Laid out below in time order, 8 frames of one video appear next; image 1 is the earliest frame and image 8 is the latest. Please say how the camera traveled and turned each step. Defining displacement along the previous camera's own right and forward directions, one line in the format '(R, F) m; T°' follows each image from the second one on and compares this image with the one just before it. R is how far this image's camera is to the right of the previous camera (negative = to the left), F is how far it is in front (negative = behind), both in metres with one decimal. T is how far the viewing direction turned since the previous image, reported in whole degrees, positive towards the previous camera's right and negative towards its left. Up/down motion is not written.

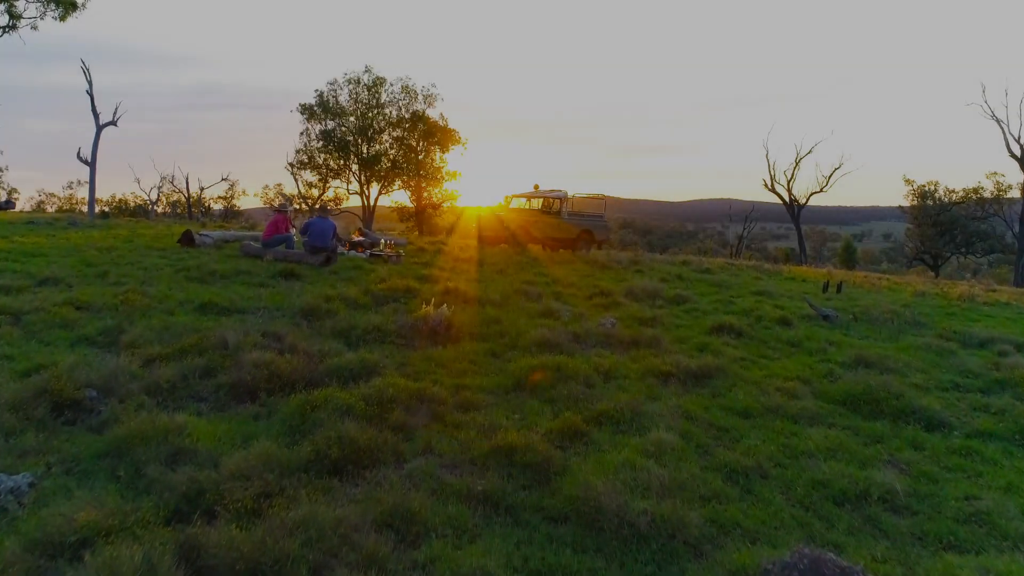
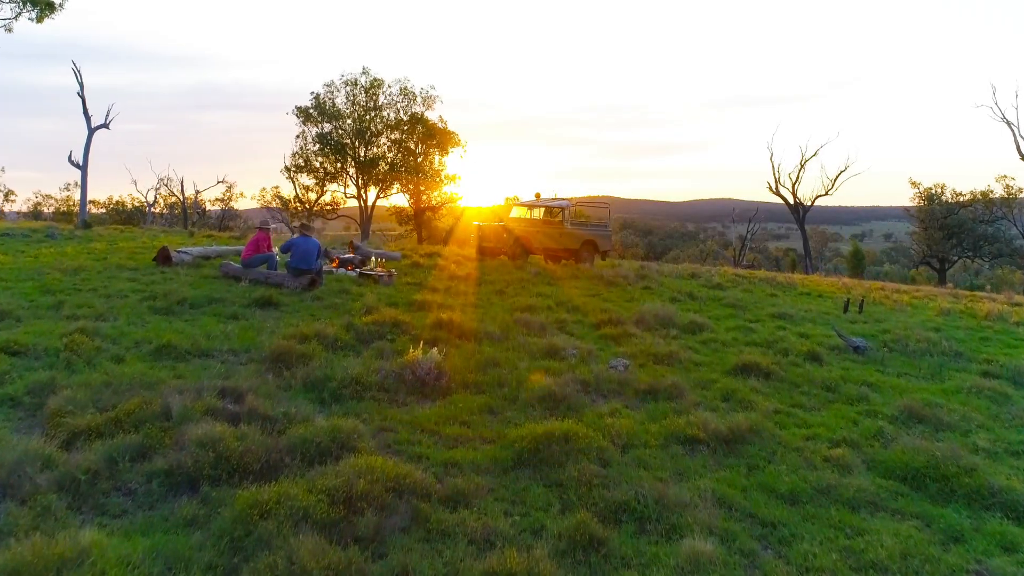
(0.0, +1.0) m; 0°
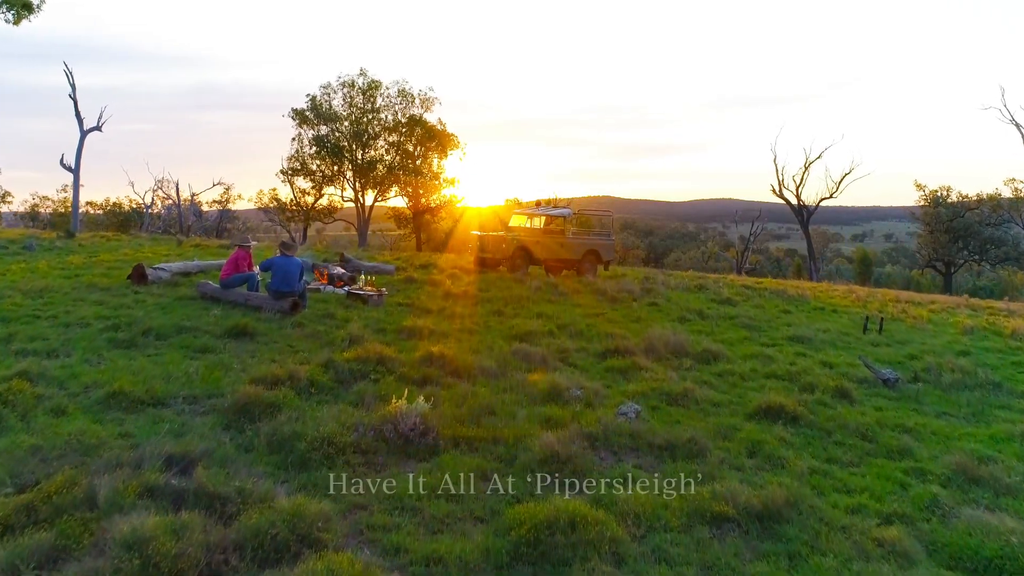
(0.0, +0.9) m; 0°
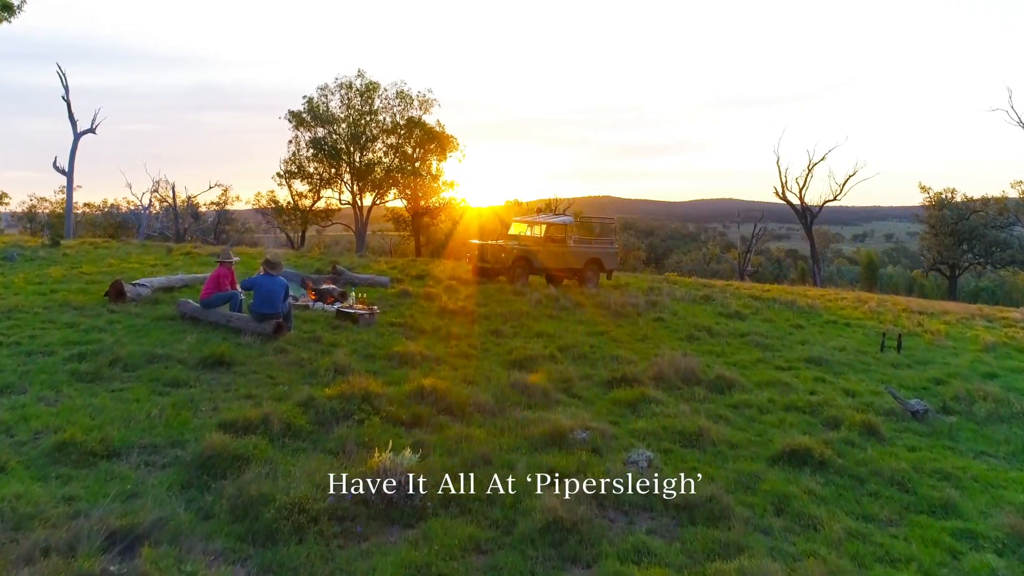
(0.0, +0.7) m; 0°
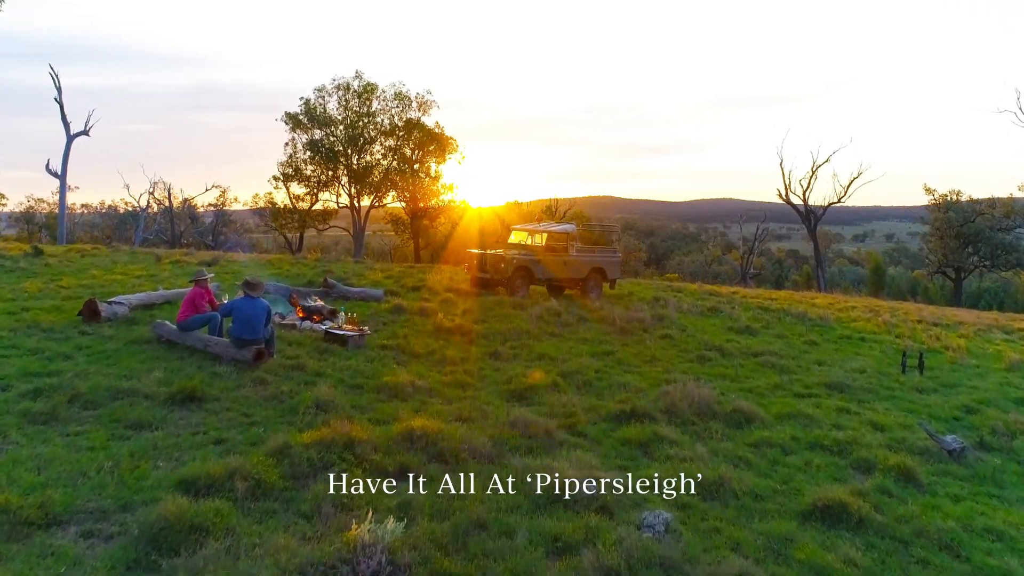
(0.0, +0.8) m; 0°
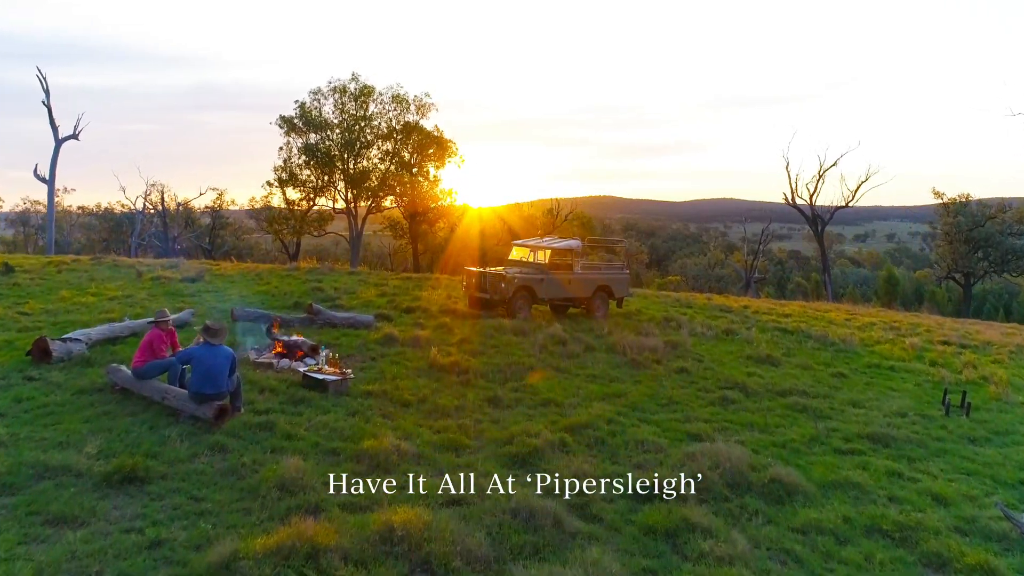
(0.0, +1.2) m; 0°
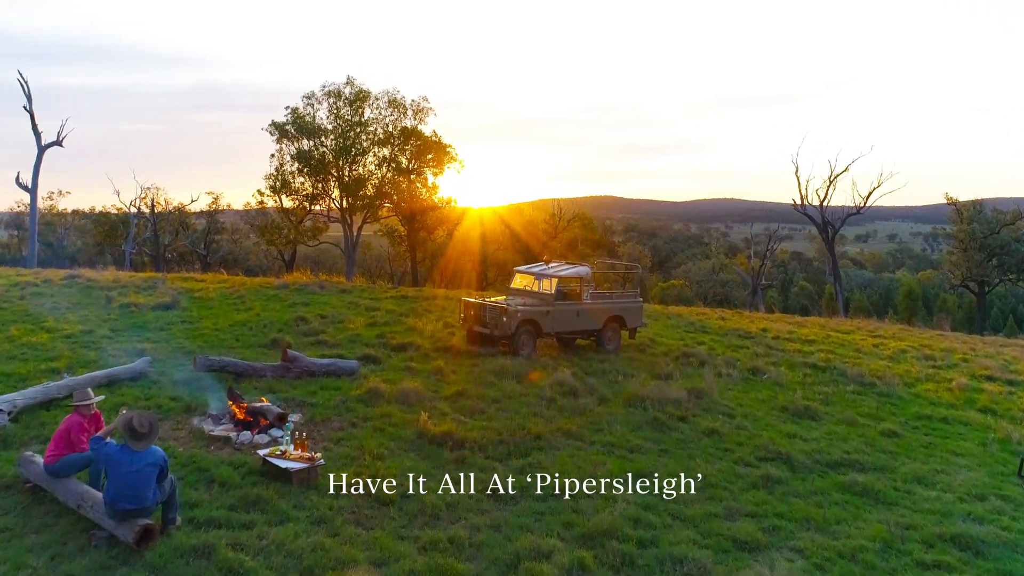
(0.0, +1.8) m; 0°
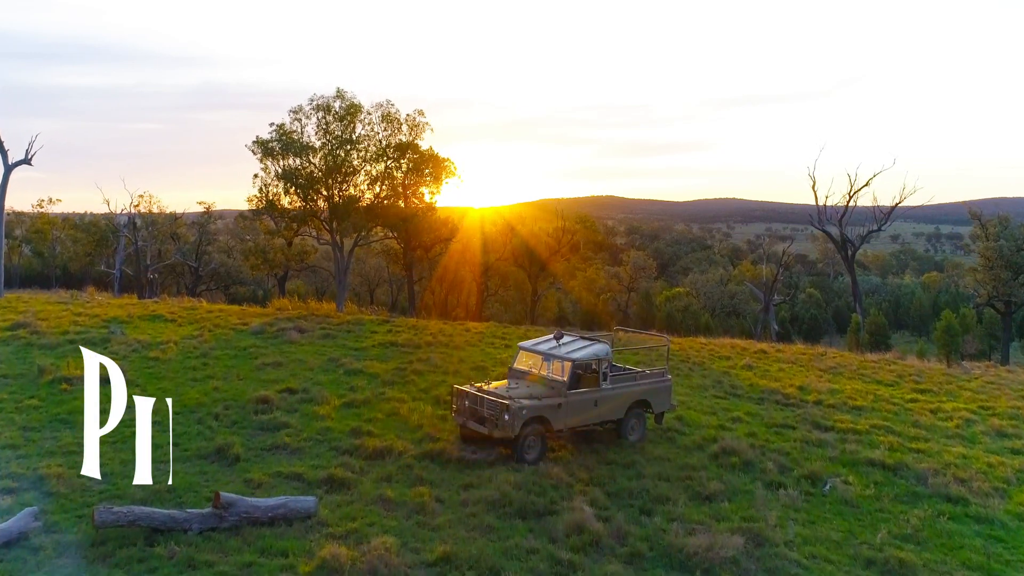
(0.0, +3.0) m; 0°
